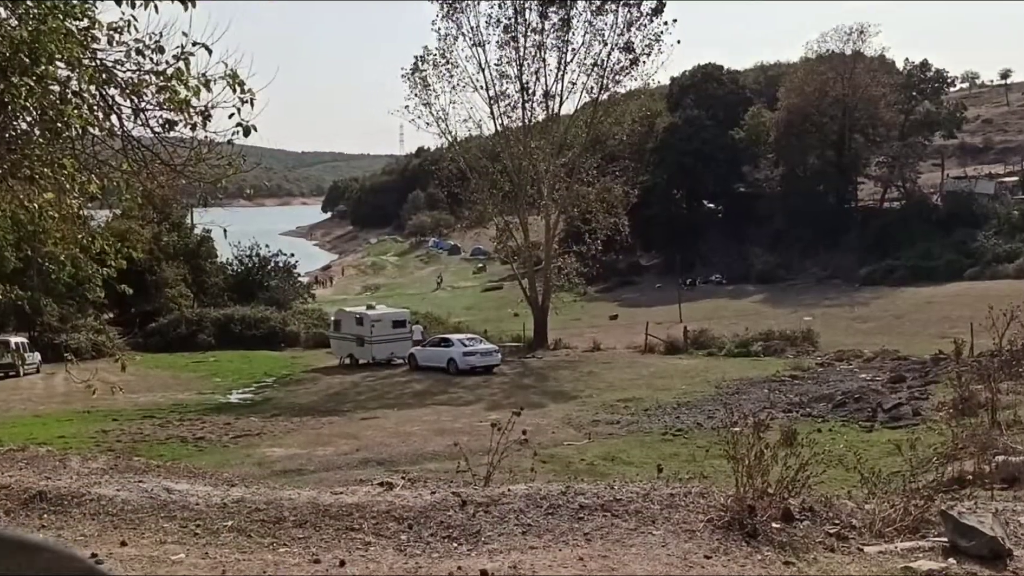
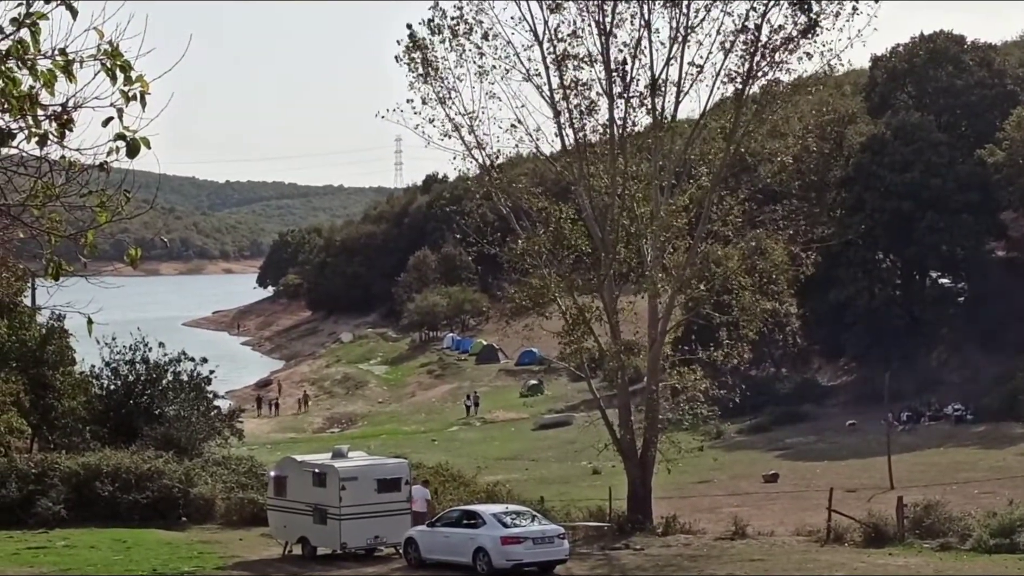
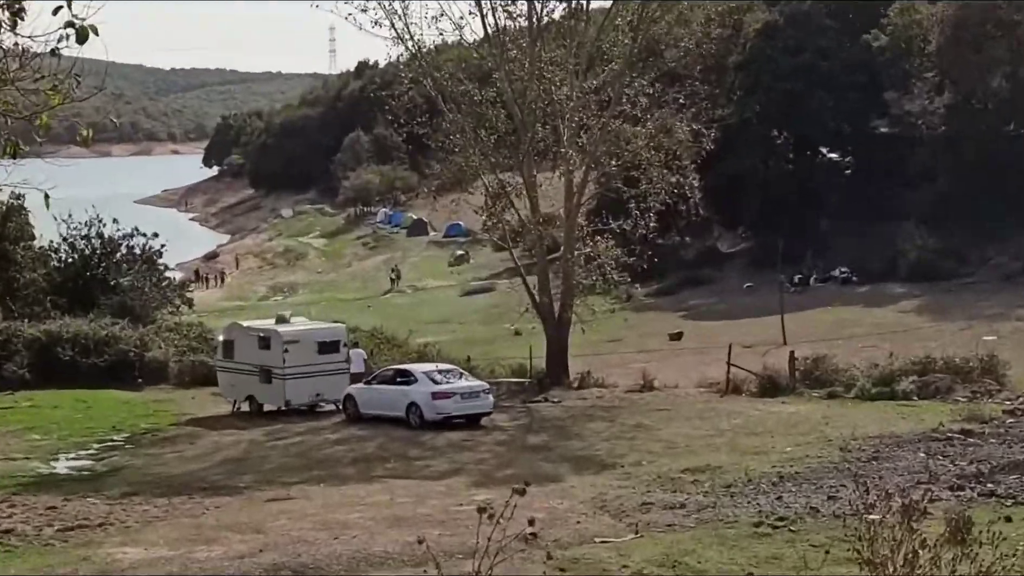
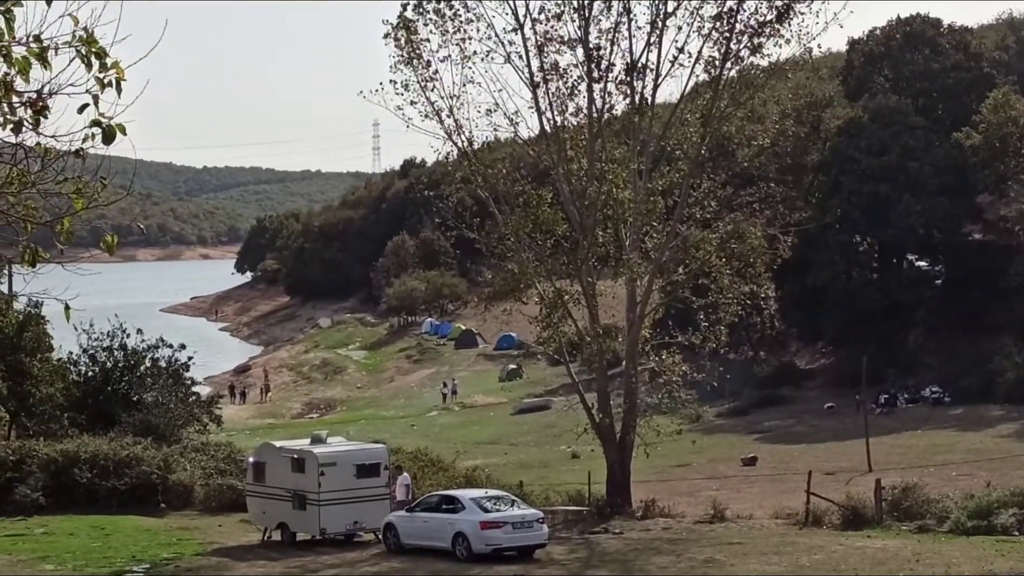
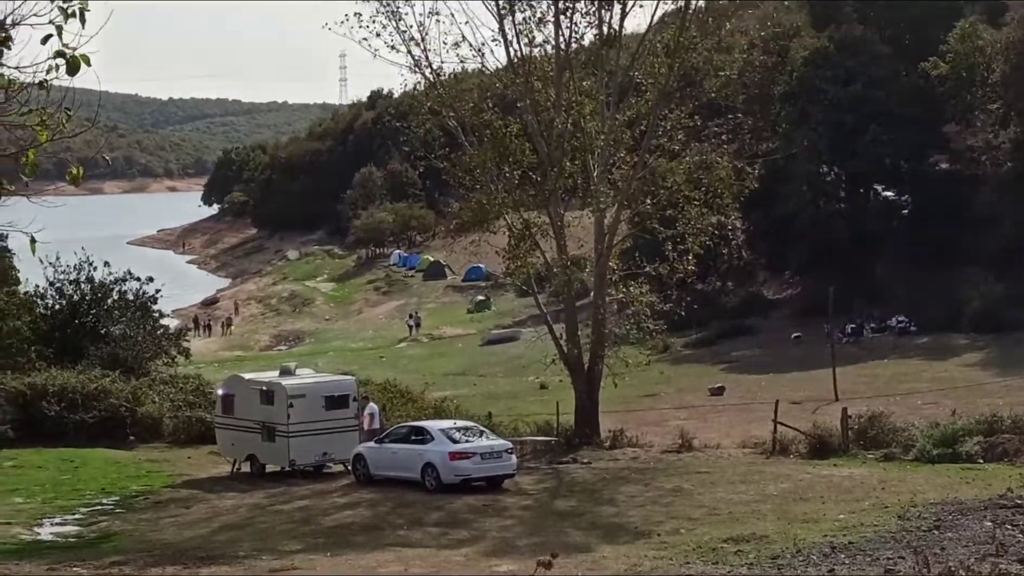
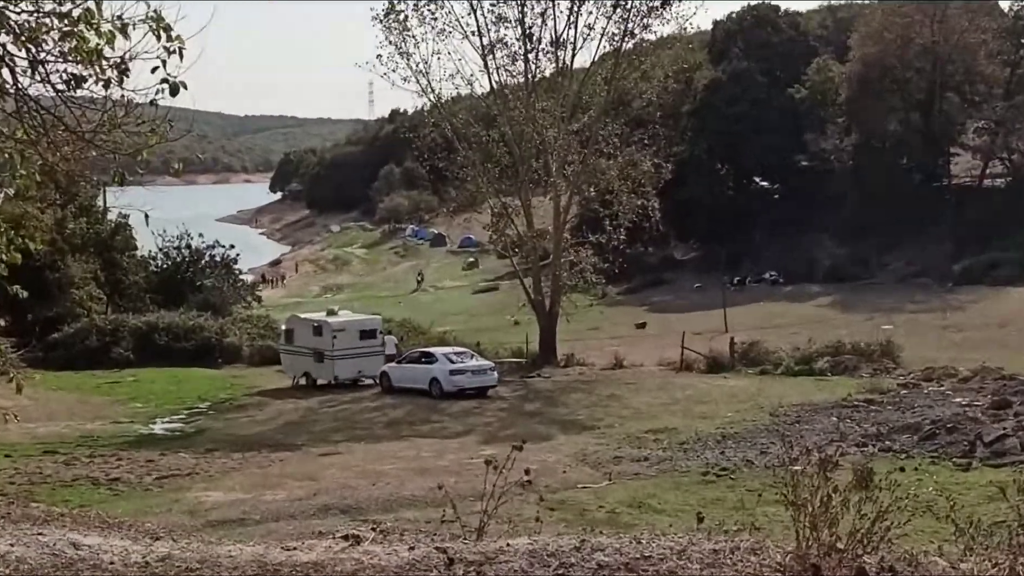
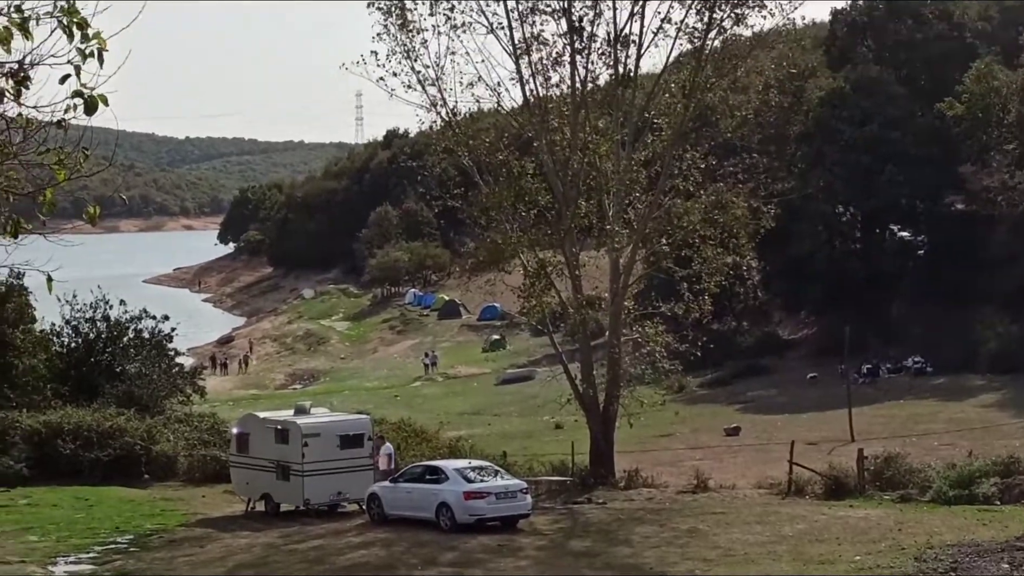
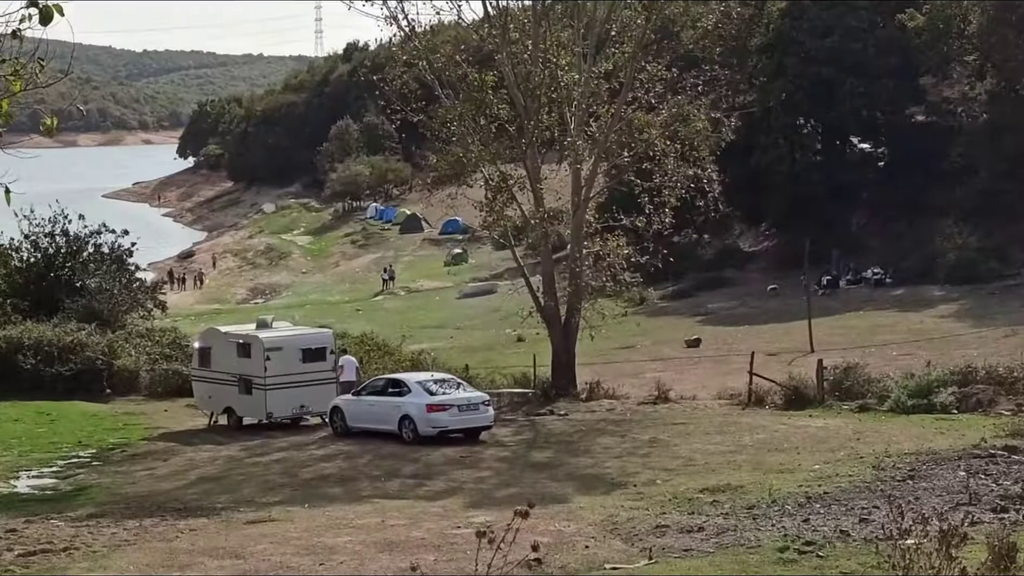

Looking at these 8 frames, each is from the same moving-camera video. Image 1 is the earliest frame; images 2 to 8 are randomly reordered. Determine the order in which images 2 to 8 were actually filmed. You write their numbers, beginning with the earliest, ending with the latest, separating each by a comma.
6, 3, 8, 5, 7, 4, 2
